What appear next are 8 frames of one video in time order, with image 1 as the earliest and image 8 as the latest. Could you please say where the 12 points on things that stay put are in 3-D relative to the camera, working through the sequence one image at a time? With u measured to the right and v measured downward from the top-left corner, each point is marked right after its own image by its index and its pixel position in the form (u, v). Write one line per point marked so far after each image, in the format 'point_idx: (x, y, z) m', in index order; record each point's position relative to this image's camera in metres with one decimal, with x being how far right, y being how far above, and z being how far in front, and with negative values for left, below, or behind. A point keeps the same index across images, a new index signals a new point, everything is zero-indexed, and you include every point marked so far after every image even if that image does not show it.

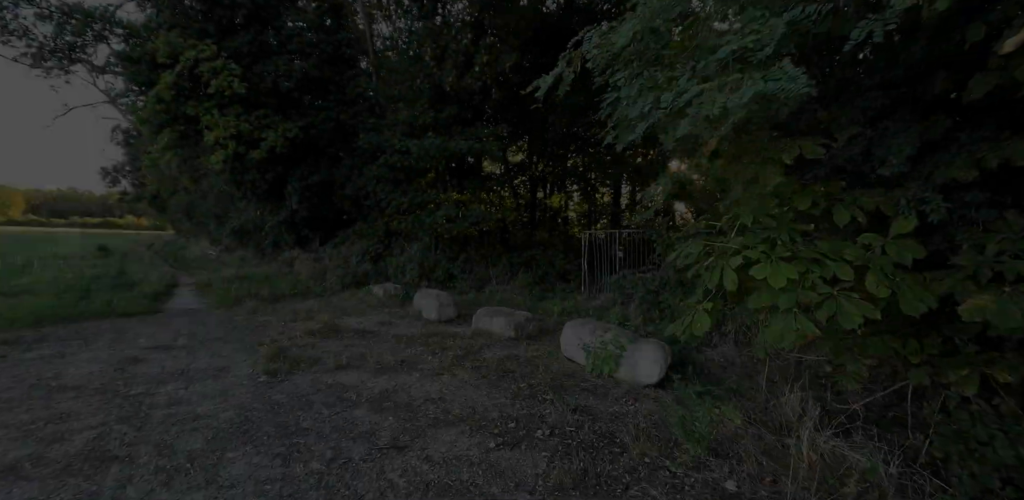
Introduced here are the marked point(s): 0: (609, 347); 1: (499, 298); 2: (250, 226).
0: (+1.1, -1.0, +5.7) m
1: (-0.3, -1.0, +11.2) m
2: (-8.2, +0.7, +16.5) m
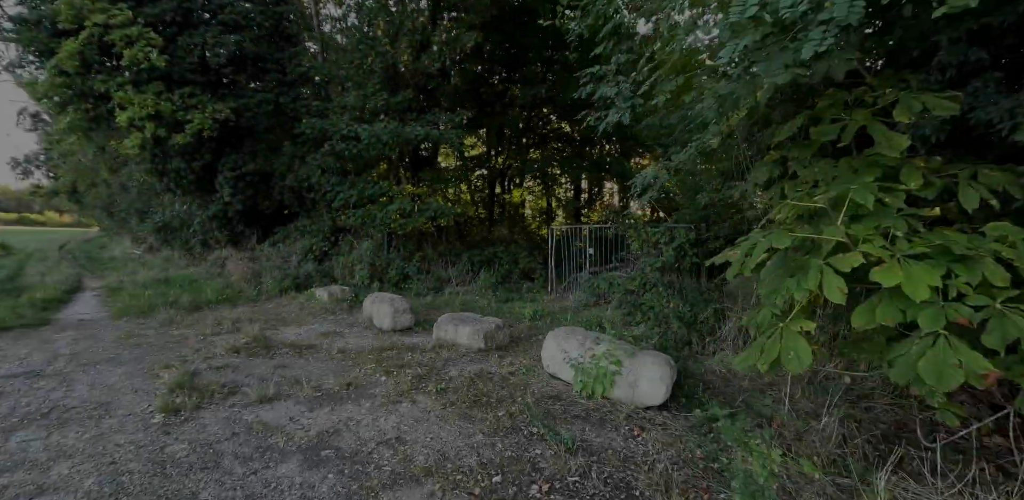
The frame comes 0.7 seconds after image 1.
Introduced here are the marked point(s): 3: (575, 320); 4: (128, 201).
0: (+0.8, -1.0, +4.7) m
1: (-1.0, -1.0, +10.0) m
2: (-9.4, +0.8, +14.6) m
3: (+1.0, -1.1, +8.4) m
4: (-12.7, +1.6, +17.4) m
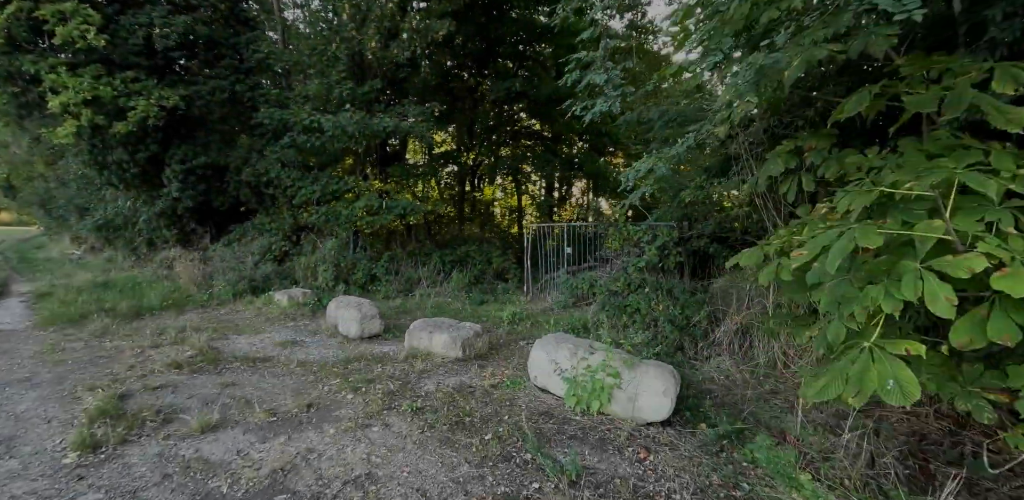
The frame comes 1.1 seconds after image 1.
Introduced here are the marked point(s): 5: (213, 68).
0: (+0.7, -1.0, +4.2) m
1: (-1.4, -0.9, +9.4) m
2: (-10.1, +0.8, +13.5) m
3: (+0.7, -1.1, +7.9) m
4: (-13.6, +1.6, +16.0) m
5: (-7.2, +4.4, +12.7) m
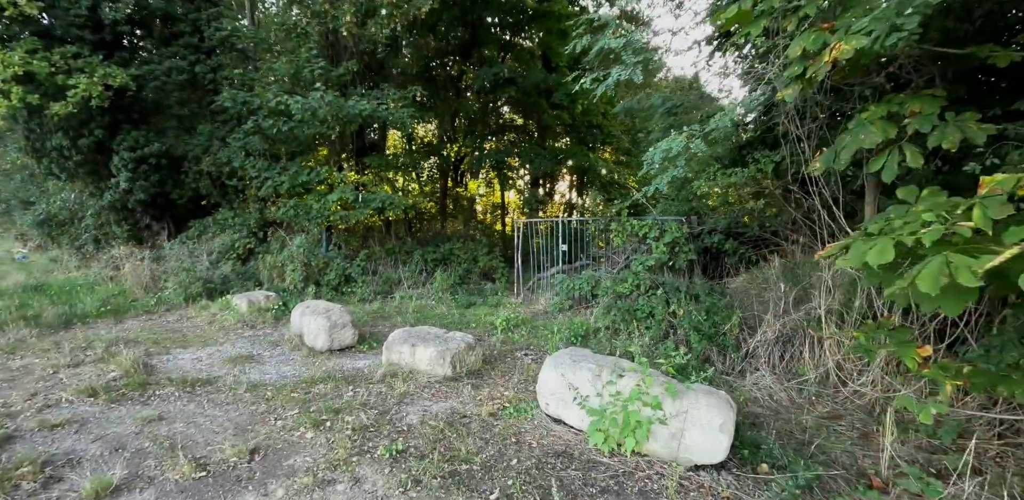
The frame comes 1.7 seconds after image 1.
0: (+0.8, -1.0, +3.3) m
1: (-1.6, -0.9, +8.4) m
2: (-10.4, +0.8, +12.2) m
3: (+0.6, -1.1, +7.0) m
4: (-14.0, +1.7, +14.6) m
5: (-7.5, +4.4, +11.5) m
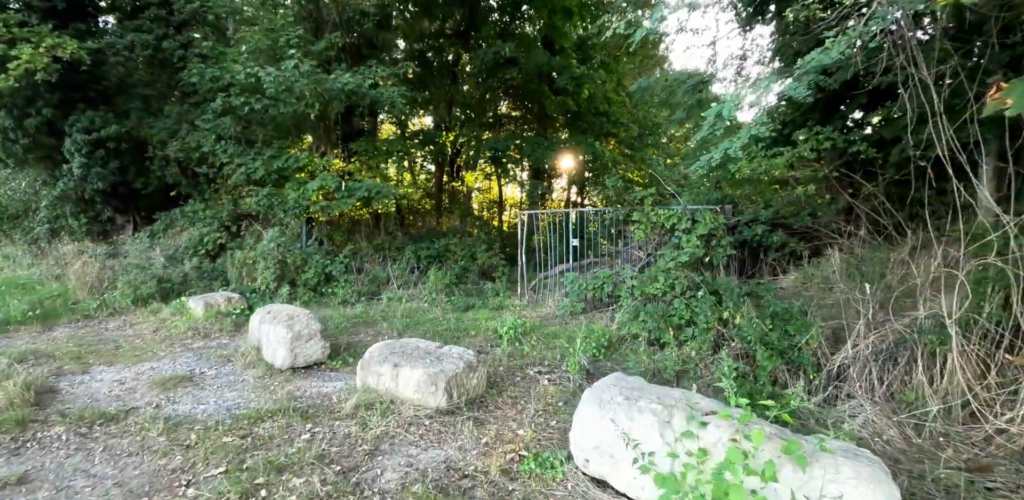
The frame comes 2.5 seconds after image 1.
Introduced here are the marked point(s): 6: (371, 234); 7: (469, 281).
0: (+0.9, -0.9, +2.2) m
1: (-1.5, -0.8, +7.2) m
2: (-10.3, +0.9, +10.9) m
3: (+0.7, -1.0, +5.8) m
4: (-13.9, +1.8, +13.3) m
5: (-7.4, +4.5, +10.2) m
6: (-2.8, +0.3, +10.2) m
7: (-0.8, -0.6, +10.0) m
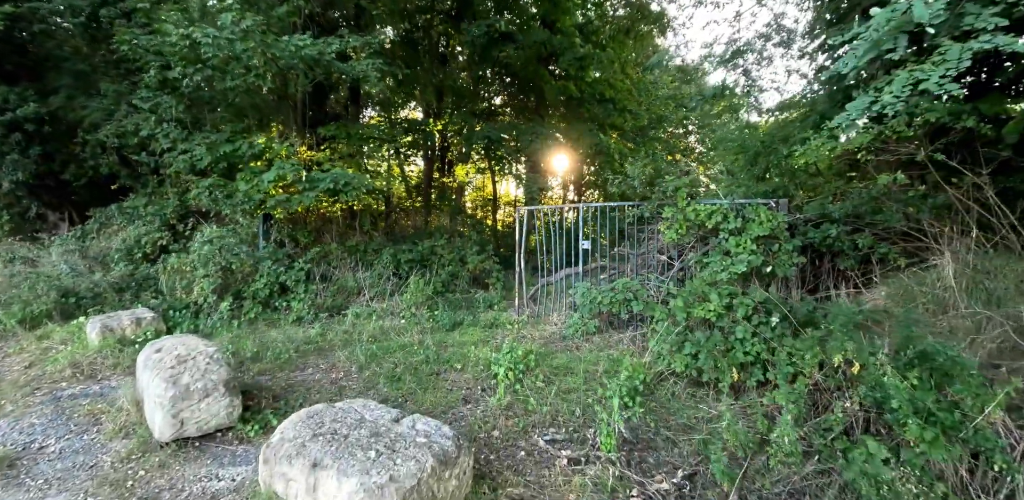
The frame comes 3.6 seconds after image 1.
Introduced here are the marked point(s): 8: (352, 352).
0: (+0.9, -1.0, +0.7) m
1: (-1.5, -0.9, +5.8) m
2: (-10.4, +0.9, +9.3) m
3: (+0.7, -1.0, +4.3) m
4: (-14.0, +1.7, +11.7) m
5: (-7.5, +4.5, +8.7) m
6: (-2.8, +0.3, +8.7) m
7: (-0.9, -0.6, +8.5) m
8: (-1.5, -1.0, +5.0) m
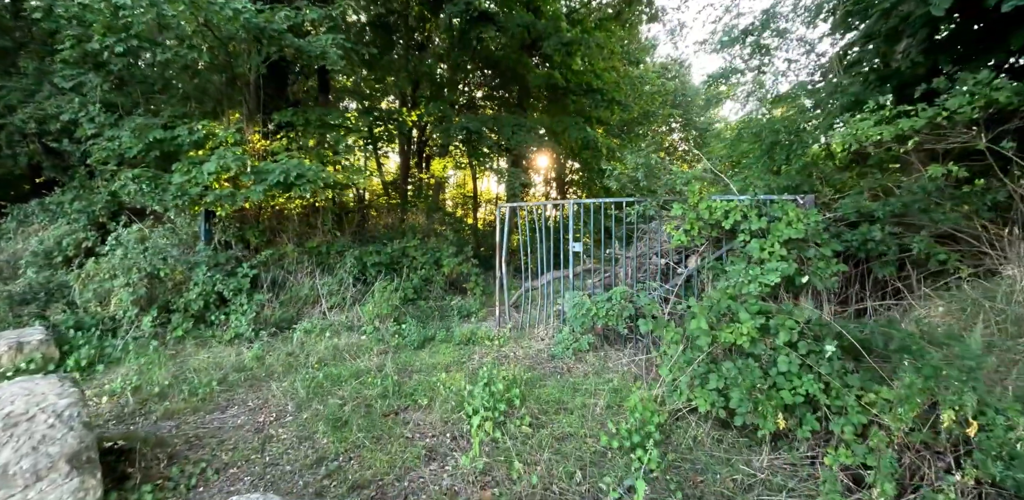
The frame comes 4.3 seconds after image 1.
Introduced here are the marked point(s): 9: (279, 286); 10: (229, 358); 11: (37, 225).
0: (+0.9, -1.0, -0.2) m
1: (-1.7, -0.9, +4.8) m
2: (-10.7, +0.9, +8.1) m
3: (+0.5, -1.1, +3.5) m
4: (-14.4, +1.7, +10.3) m
5: (-7.8, +4.4, +7.5) m
6: (-3.1, +0.2, +7.7) m
7: (-1.2, -0.6, +7.6) m
8: (-1.6, -1.0, +4.0) m
9: (-2.9, -0.5, +6.6) m
10: (-2.4, -0.9, +4.6) m
11: (-6.8, +0.4, +7.5) m
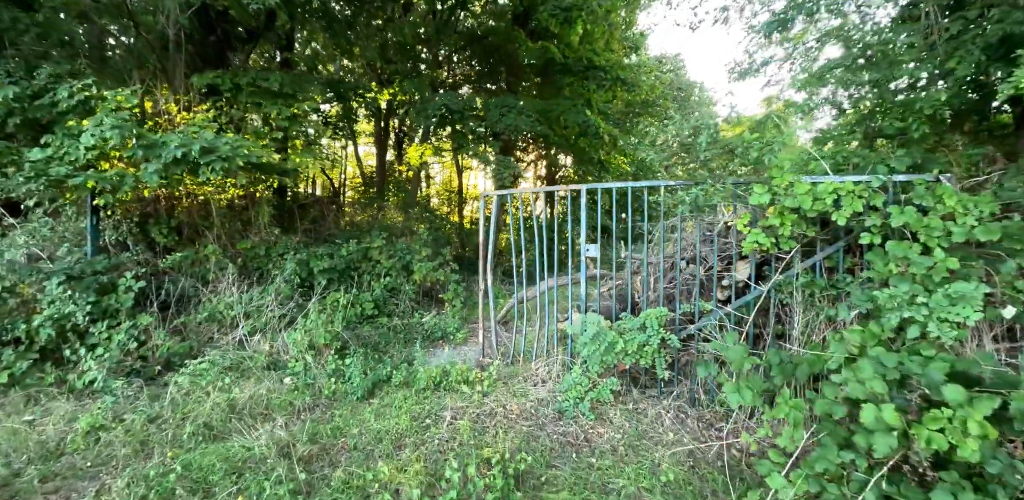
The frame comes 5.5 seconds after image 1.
0: (+1.0, -1.1, -1.7) m
1: (-1.8, -0.9, +3.2) m
2: (-10.8, +0.9, +6.2) m
3: (+0.5, -1.1, +1.9) m
4: (-14.6, +1.7, +8.3) m
5: (-7.9, +4.4, +5.7) m
6: (-3.2, +0.2, +6.1) m
7: (-1.3, -0.7, +5.9) m
8: (-1.7, -1.1, +2.4) m
9: (-3.0, -0.5, +4.9) m
10: (-2.5, -1.0, +2.9) m
11: (-6.9, +0.3, +5.7) m
